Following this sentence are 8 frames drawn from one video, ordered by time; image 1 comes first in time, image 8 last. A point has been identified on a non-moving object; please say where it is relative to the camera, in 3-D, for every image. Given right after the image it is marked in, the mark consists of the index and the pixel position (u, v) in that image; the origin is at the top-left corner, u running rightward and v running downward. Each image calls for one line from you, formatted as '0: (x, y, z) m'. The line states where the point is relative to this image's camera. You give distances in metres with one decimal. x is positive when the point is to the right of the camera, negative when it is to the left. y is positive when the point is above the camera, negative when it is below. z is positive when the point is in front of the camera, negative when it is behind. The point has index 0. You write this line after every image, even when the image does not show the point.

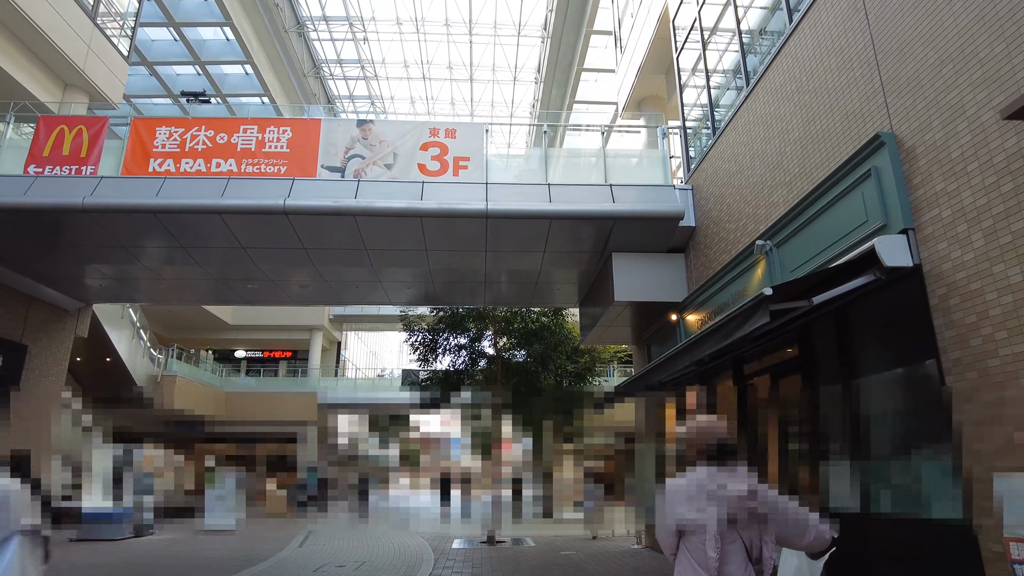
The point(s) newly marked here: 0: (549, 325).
0: (+0.8, -0.8, +14.4) m
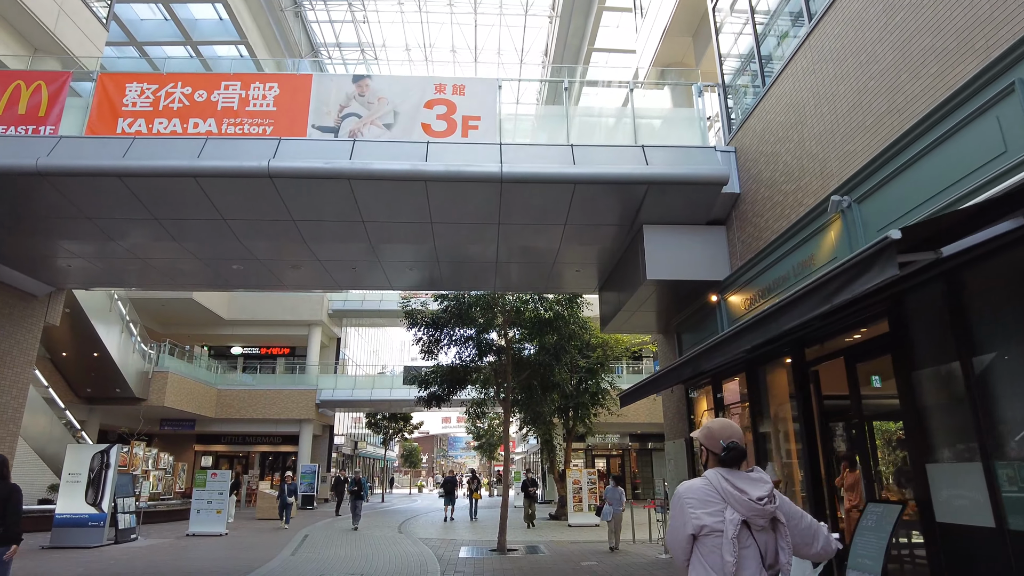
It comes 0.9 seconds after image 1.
0: (+1.0, -0.5, +13.3) m
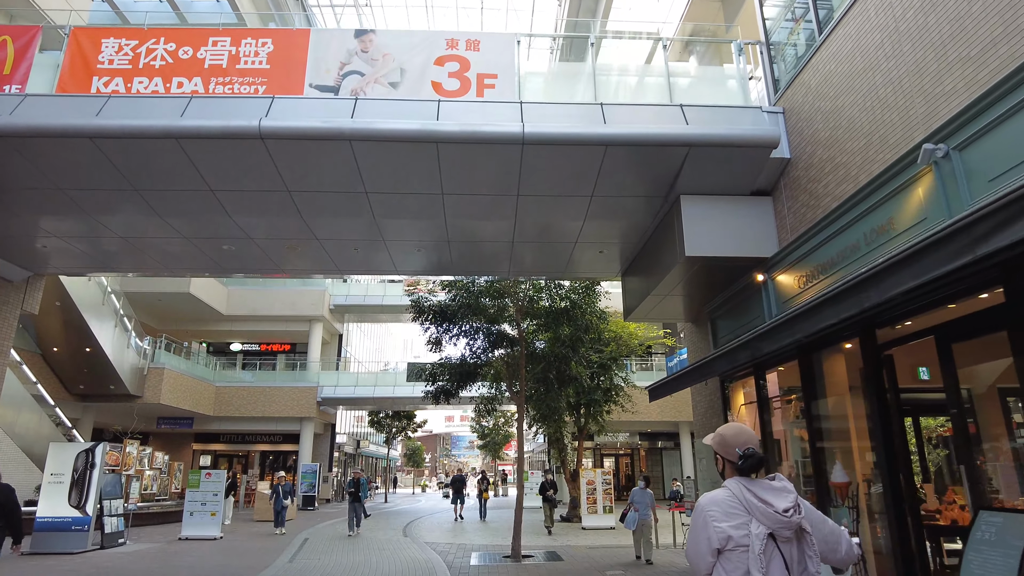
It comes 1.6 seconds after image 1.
0: (+1.3, -0.3, +12.4) m
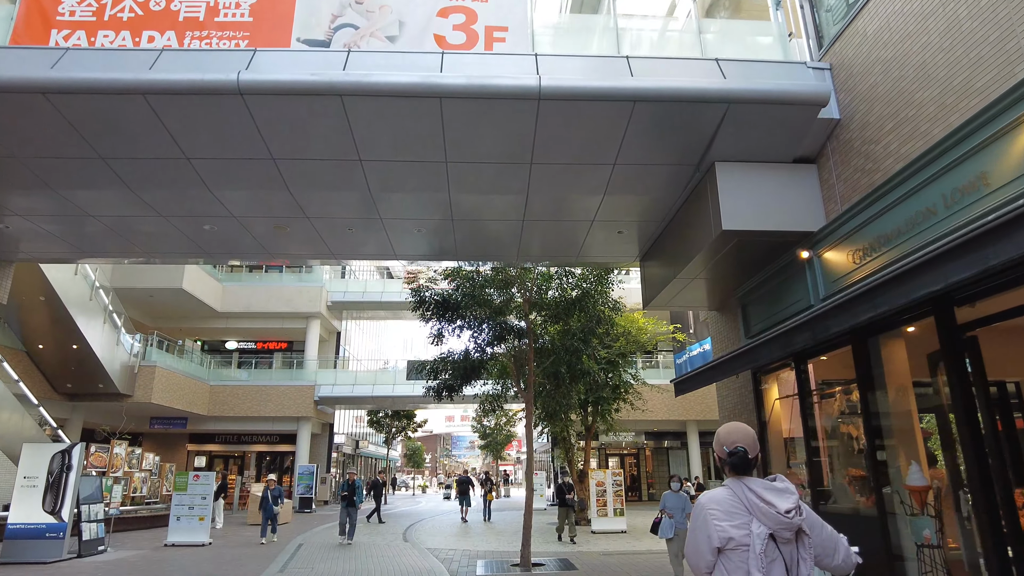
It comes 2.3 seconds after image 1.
0: (+1.4, -0.1, +11.6) m
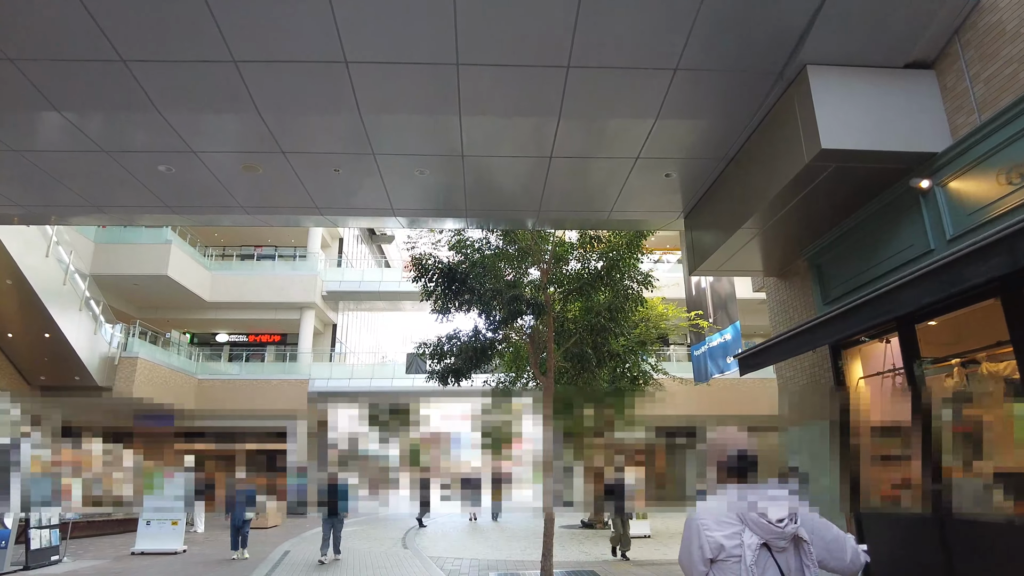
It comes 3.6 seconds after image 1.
0: (+1.6, +0.4, +10.1) m
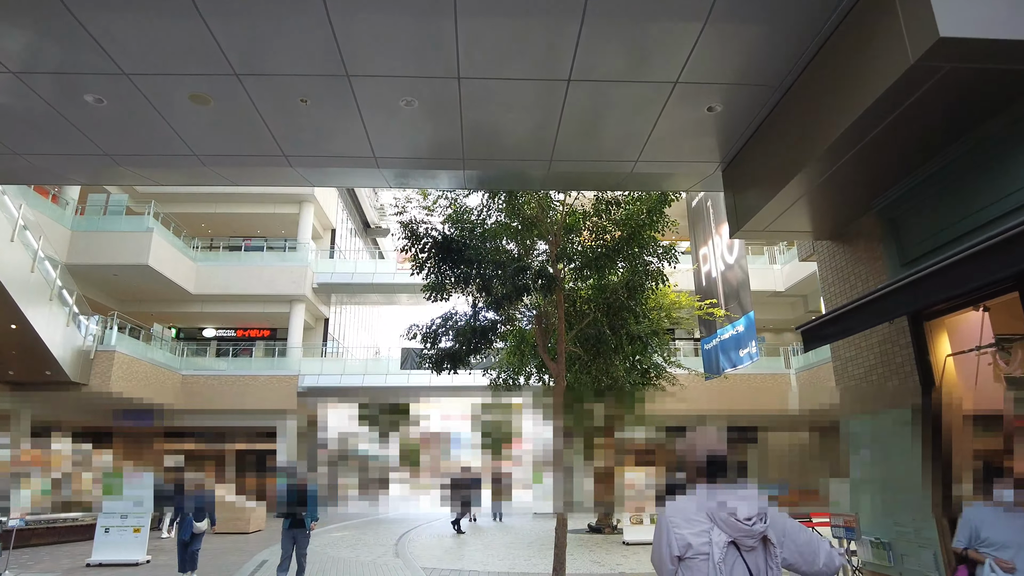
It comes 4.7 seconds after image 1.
0: (+1.7, +0.7, +8.9) m
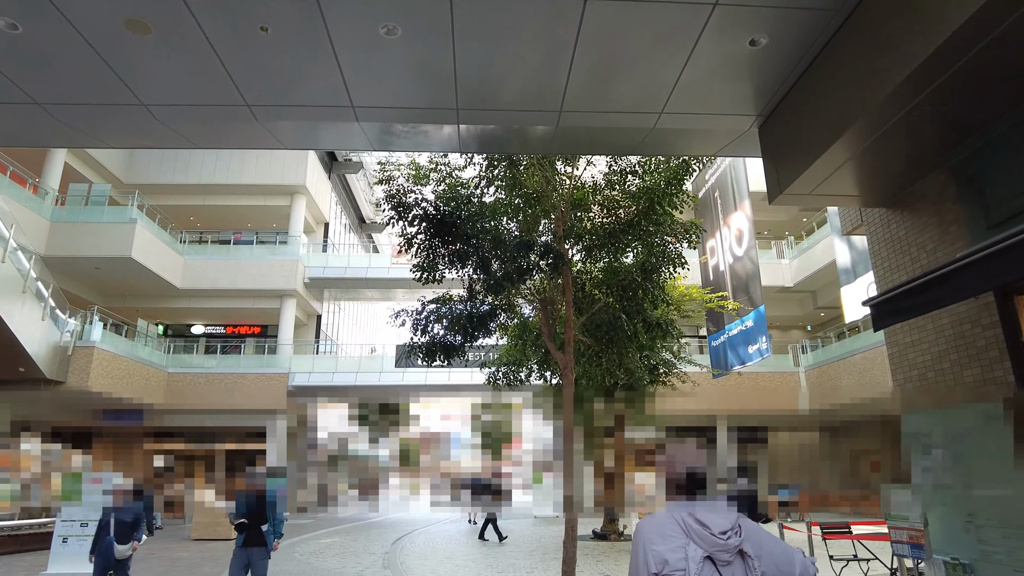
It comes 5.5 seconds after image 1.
0: (+1.7, +0.9, +7.9) m
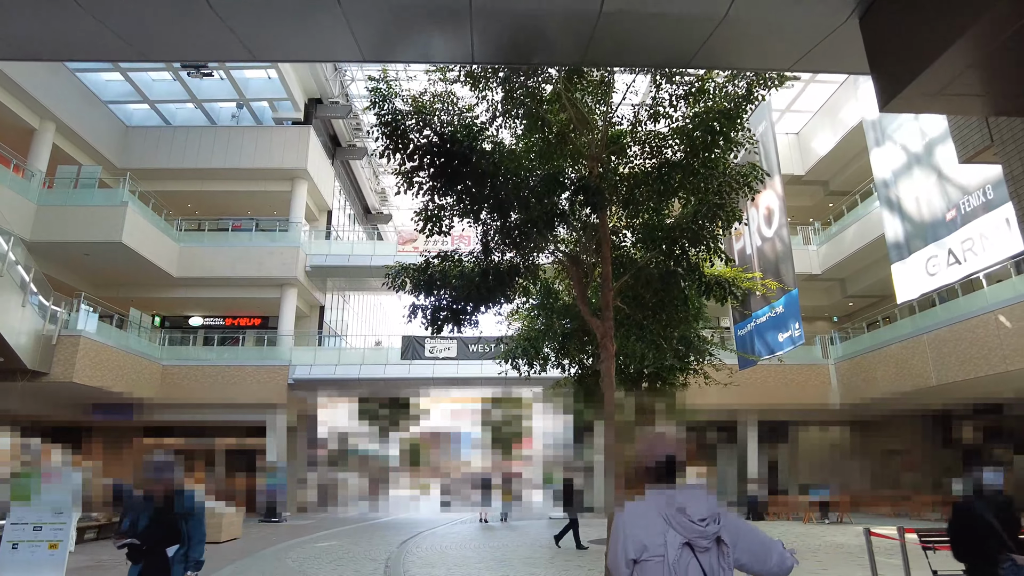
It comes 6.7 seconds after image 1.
0: (+1.9, +1.3, +6.6) m
